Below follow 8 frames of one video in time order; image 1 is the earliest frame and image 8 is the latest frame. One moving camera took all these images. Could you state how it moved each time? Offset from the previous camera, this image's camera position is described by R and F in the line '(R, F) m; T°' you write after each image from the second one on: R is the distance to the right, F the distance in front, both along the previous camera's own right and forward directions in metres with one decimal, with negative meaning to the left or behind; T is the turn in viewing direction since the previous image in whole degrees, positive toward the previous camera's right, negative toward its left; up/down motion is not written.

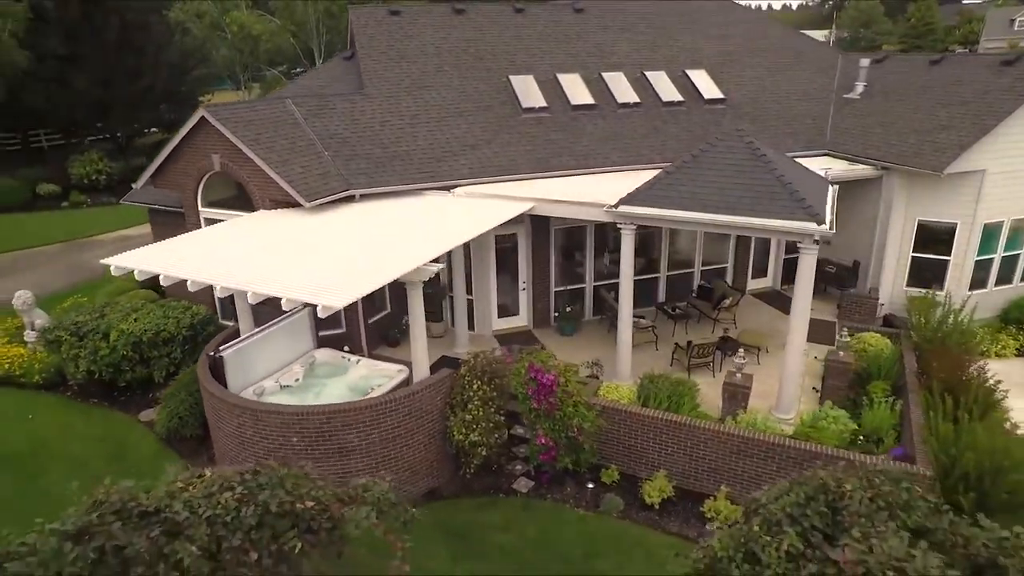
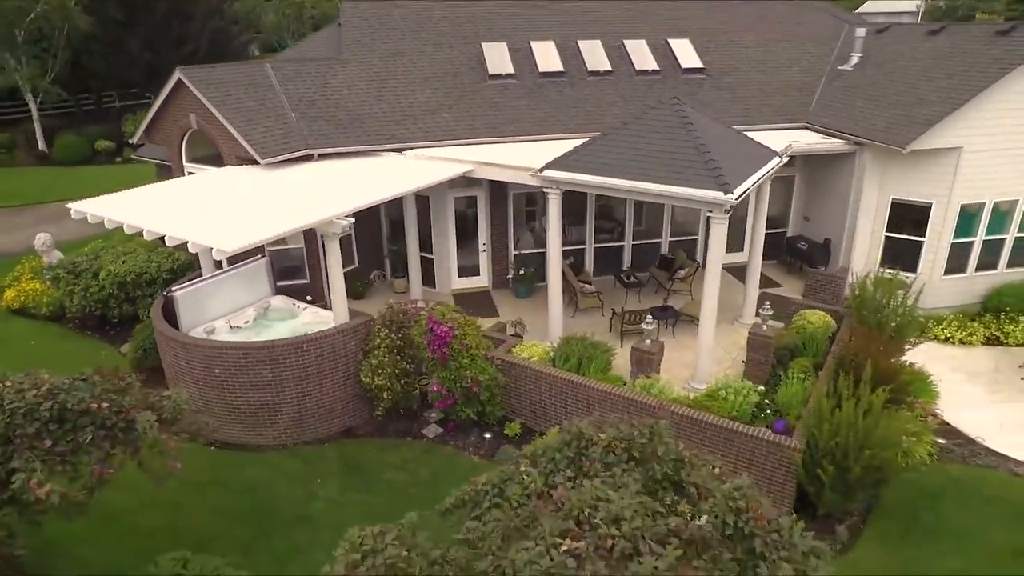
(+3.0, -0.4) m; -7°
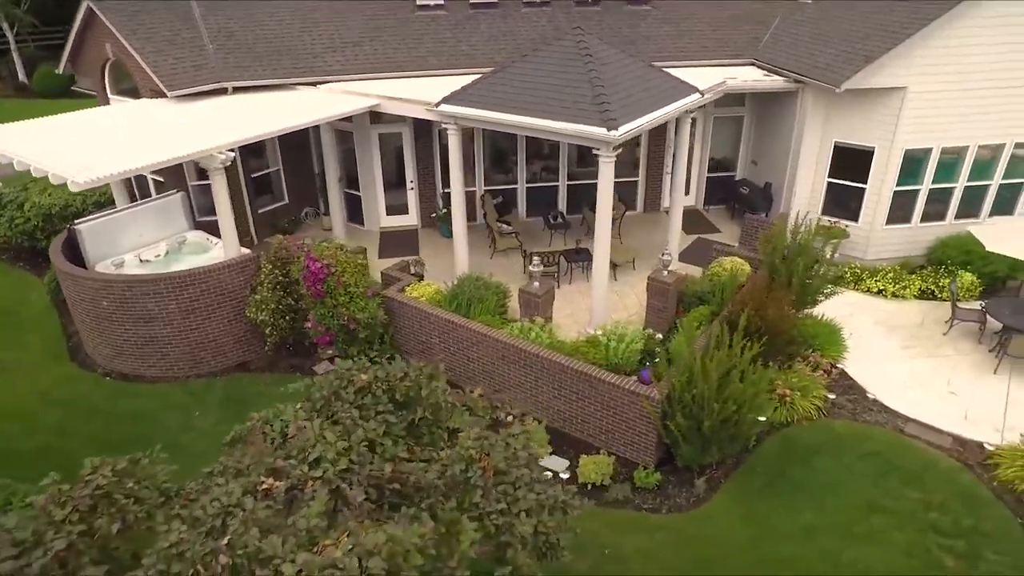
(+2.6, +0.4) m; -3°
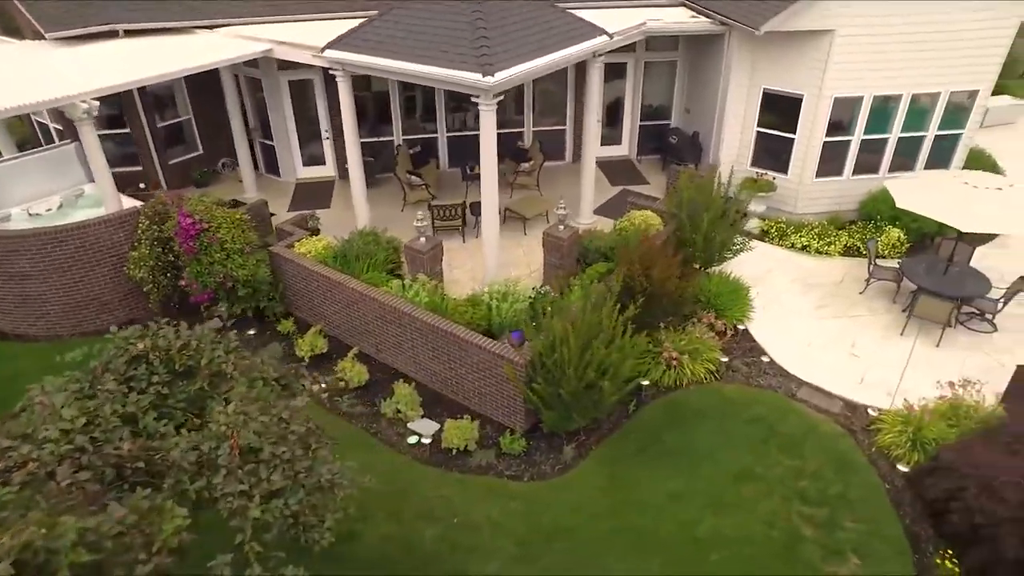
(+2.0, +0.5) m; -1°
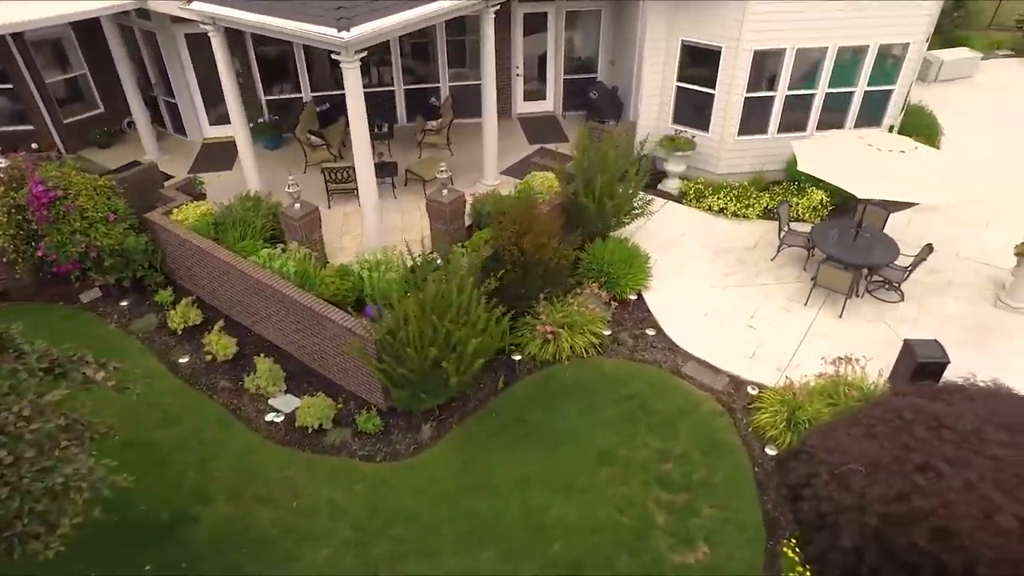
(+1.9, +0.6) m; 0°
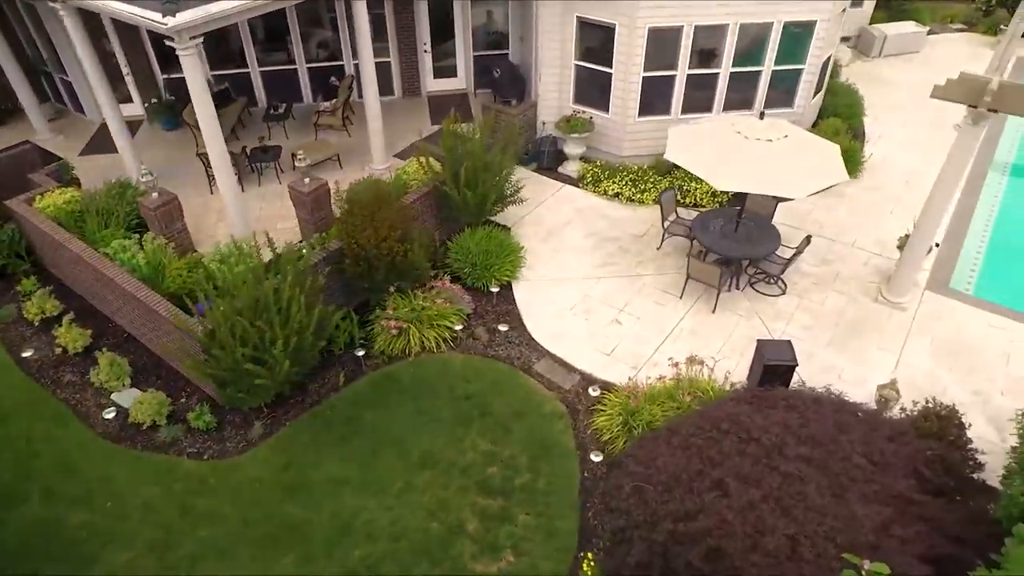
(+2.3, +0.3) m; -1°
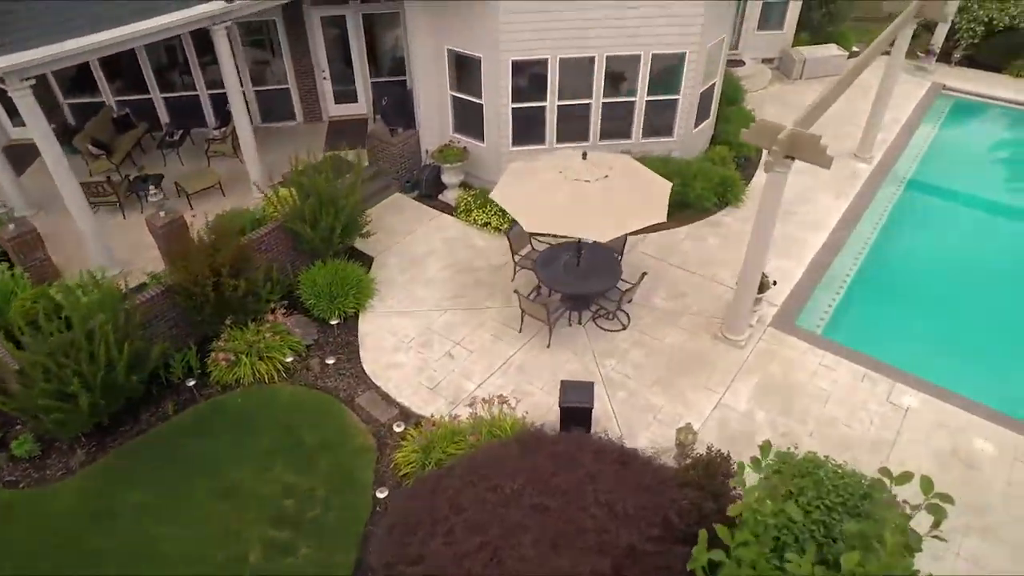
(+2.7, -0.2) m; -2°
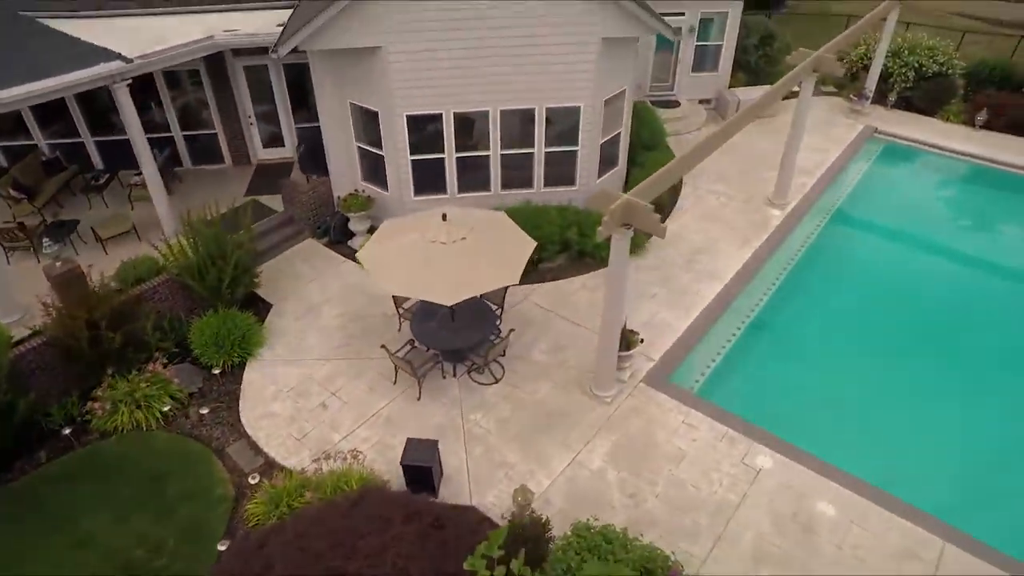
(+2.2, -0.3) m; -2°
